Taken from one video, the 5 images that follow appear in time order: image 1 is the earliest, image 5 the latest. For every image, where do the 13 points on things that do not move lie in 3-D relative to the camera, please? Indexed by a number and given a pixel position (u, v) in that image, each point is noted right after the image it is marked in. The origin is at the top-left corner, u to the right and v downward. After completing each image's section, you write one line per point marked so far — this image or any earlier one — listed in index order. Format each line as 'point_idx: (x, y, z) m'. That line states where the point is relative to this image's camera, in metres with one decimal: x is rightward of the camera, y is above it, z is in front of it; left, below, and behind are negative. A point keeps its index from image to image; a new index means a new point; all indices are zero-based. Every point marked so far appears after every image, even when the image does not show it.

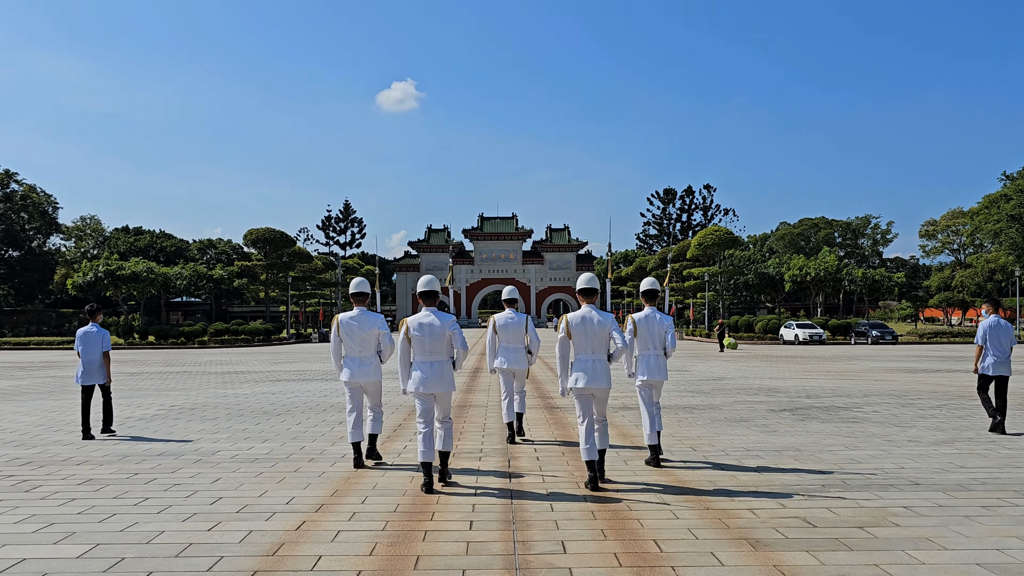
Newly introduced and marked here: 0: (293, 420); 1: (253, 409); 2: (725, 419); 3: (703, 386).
0: (-2.7, -1.6, +7.9) m
1: (-3.7, -1.7, +9.3) m
2: (+2.7, -1.6, +8.1) m
3: (+3.5, -1.8, +12.0) m
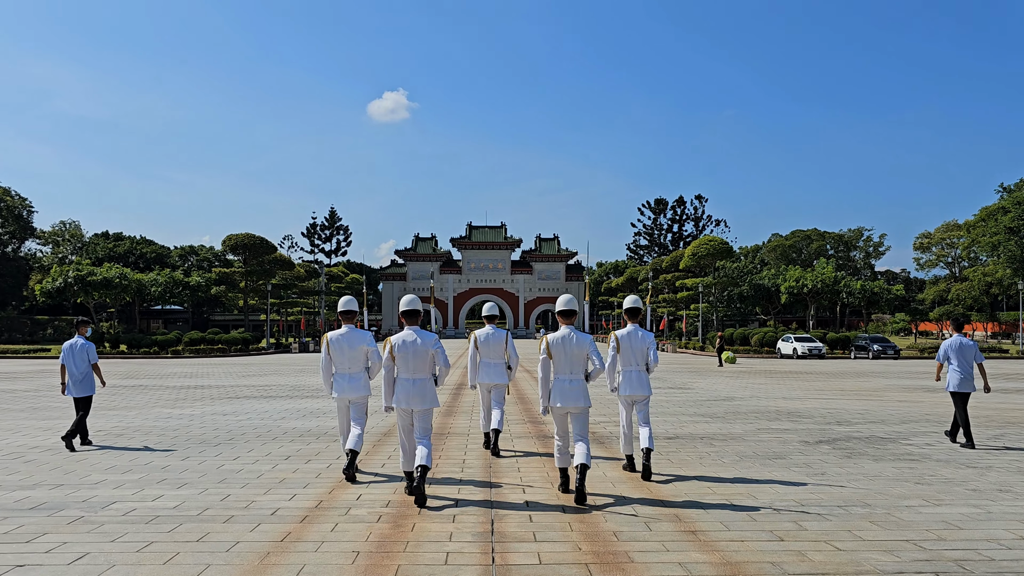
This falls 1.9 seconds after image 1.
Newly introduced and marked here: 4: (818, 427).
0: (-2.8, -1.7, +6.5) m
1: (-3.8, -1.8, +7.8) m
2: (+2.5, -1.7, +6.8) m
3: (+3.3, -2.0, +10.6) m
4: (+4.0, -1.8, +8.6) m
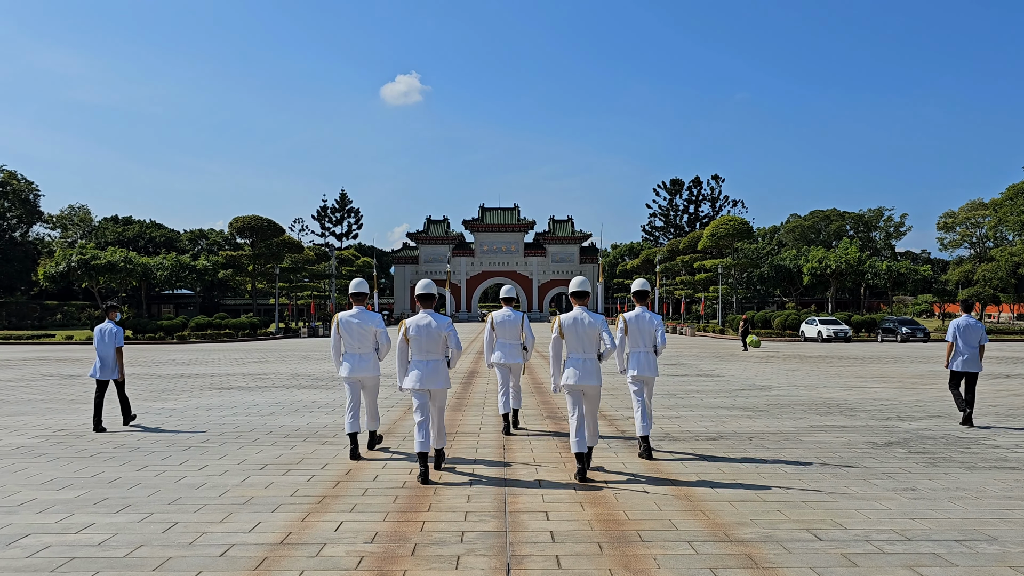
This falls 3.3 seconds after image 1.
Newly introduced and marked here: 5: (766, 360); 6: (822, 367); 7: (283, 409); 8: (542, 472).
0: (-2.7, -1.5, +5.5) m
1: (-3.7, -1.6, +6.9) m
2: (+2.7, -1.5, +5.7) m
3: (+3.5, -1.6, +9.5) m
4: (+4.2, -1.6, +7.5) m
5: (+7.4, -2.1, +19.1) m
6: (+8.0, -2.0, +16.9) m
7: (-3.1, -1.6, +8.9) m
8: (+0.3, -1.7, +6.0) m
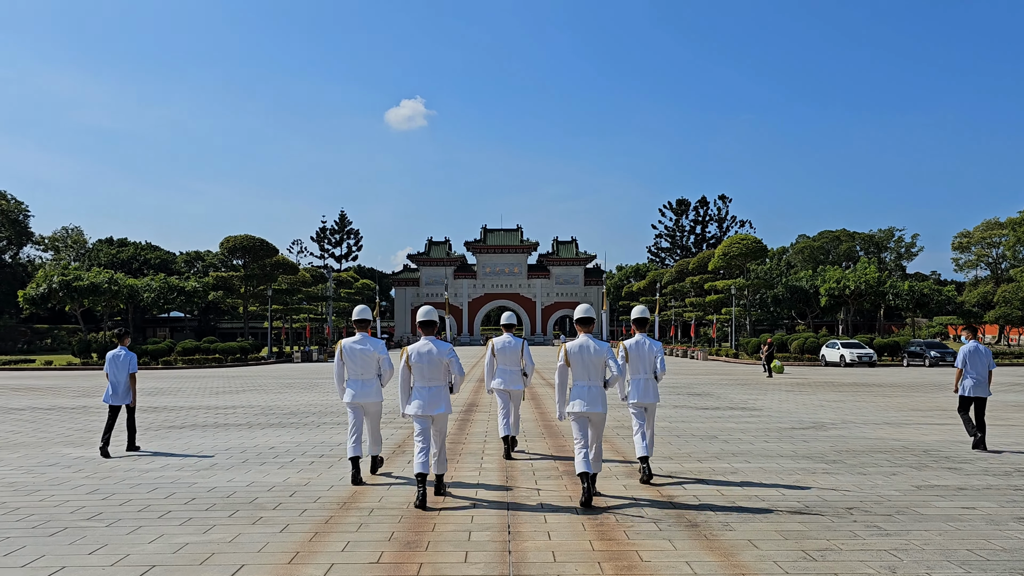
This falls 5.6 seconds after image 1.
0: (-2.6, -1.6, +3.7) m
1: (-3.6, -1.7, +5.1) m
2: (+2.7, -1.6, +3.9) m
3: (+3.6, -1.9, +7.7) m
4: (+4.3, -1.7, +5.7) m
5: (+7.5, -2.6, +17.2) m
6: (+8.1, -2.5, +15.0) m
7: (-3.0, -1.8, +7.1) m
8: (+0.3, -1.8, +4.2) m
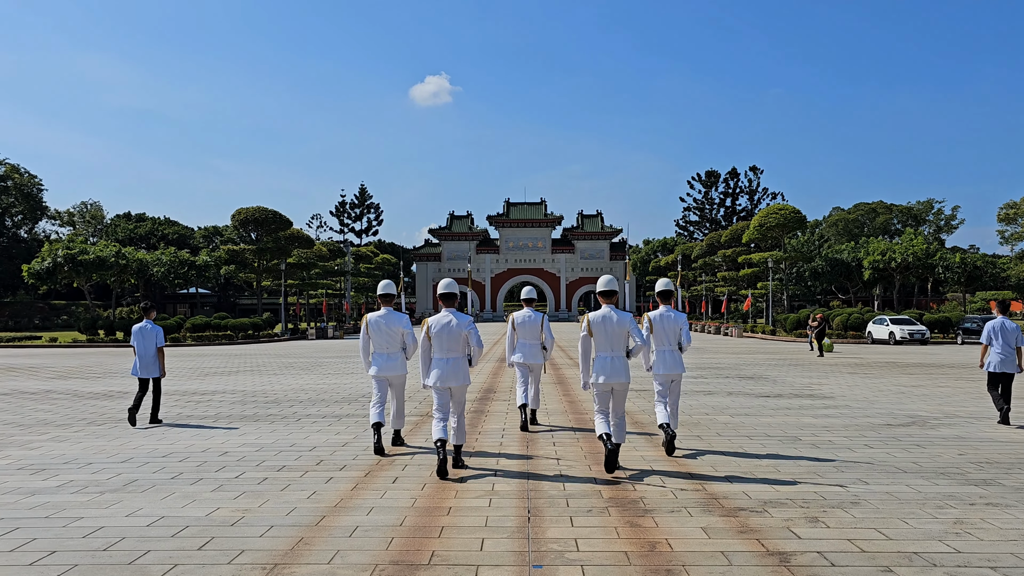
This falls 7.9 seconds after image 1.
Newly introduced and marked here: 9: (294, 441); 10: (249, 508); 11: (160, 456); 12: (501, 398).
0: (-2.5, -1.3, +2.0) m
1: (-3.5, -1.4, +3.4) m
2: (+2.8, -1.3, +1.9) m
3: (+3.8, -1.5, +5.7) m
4: (+4.4, -1.4, +3.7) m
5: (+8.1, -1.9, +15.2) m
6: (+8.6, -1.8, +12.9) m
7: (-2.8, -1.5, +5.4) m
8: (+0.4, -1.5, +2.4) m
9: (-2.2, -1.5, +6.5) m
10: (-1.7, -1.4, +4.3) m
11: (-3.2, -1.5, +6.0) m
12: (-0.2, -1.7, +10.1) m
